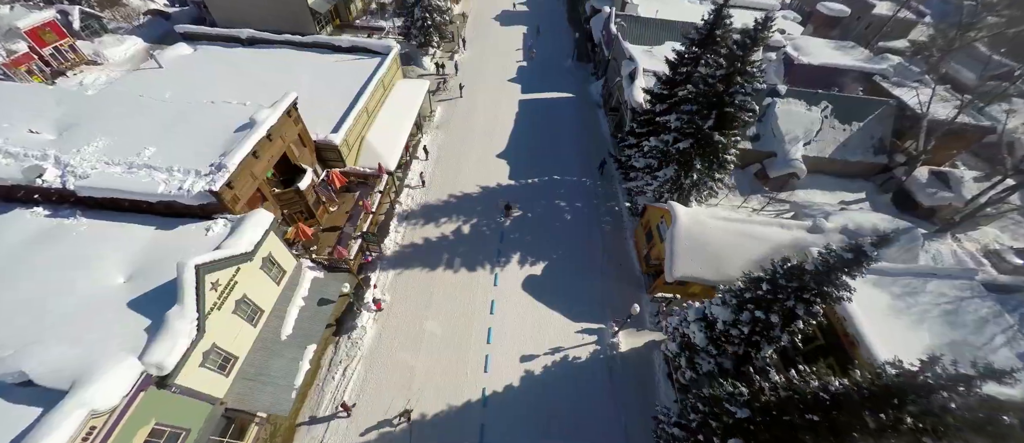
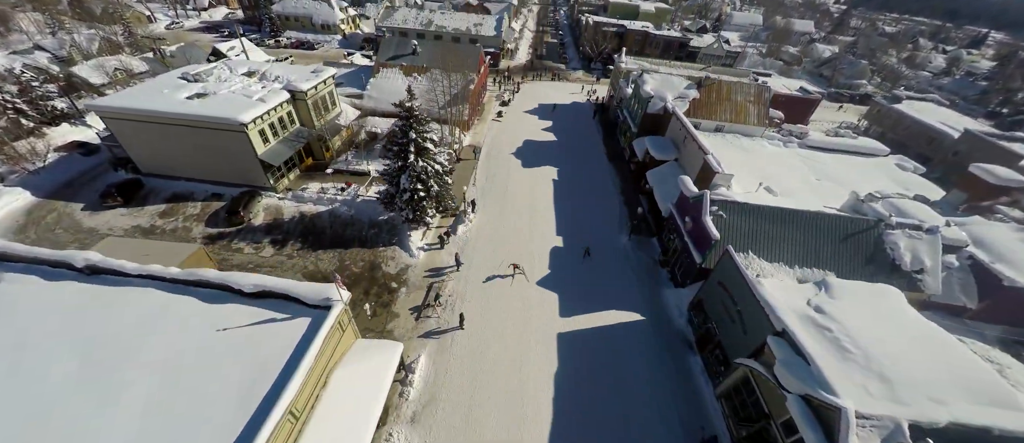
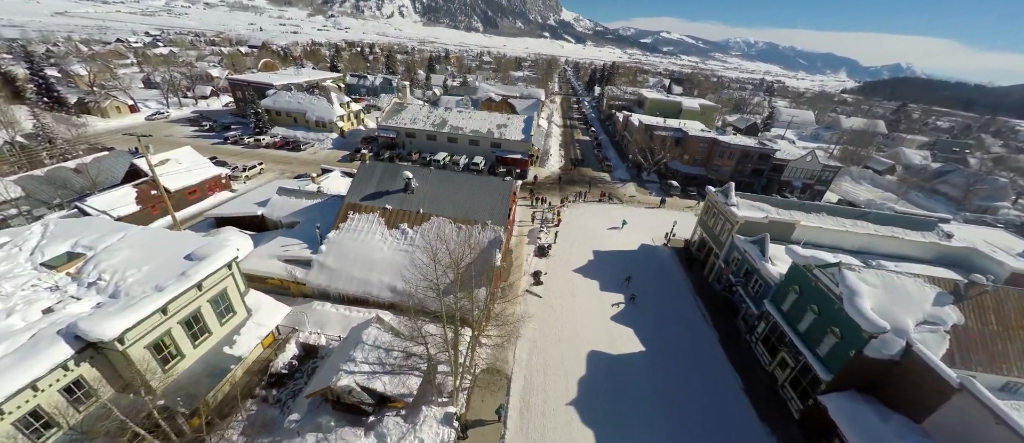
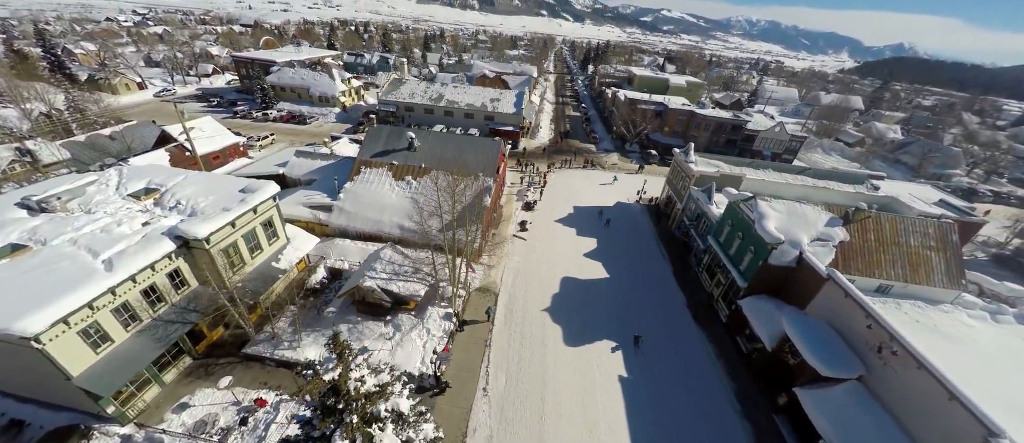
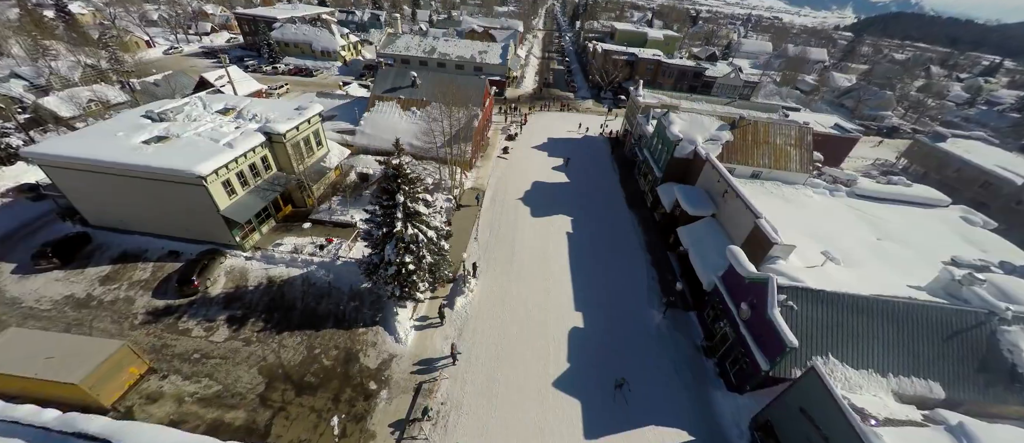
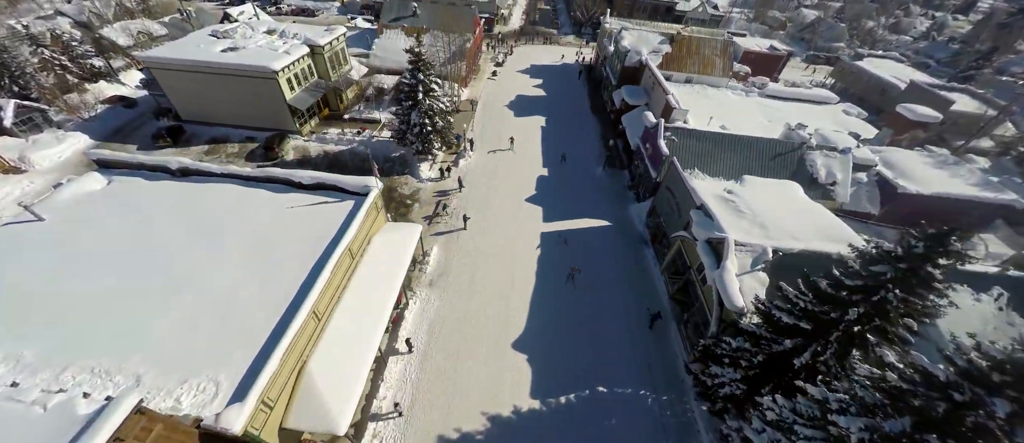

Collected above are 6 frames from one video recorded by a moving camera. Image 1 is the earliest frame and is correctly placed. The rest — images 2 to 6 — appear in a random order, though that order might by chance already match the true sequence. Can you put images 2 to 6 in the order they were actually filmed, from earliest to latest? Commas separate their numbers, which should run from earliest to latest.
6, 2, 5, 4, 3
